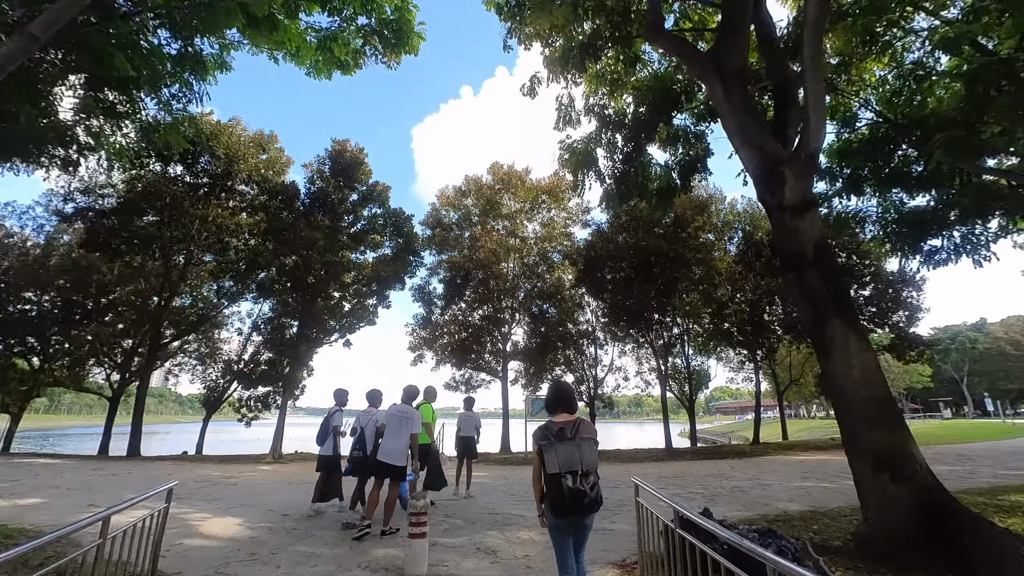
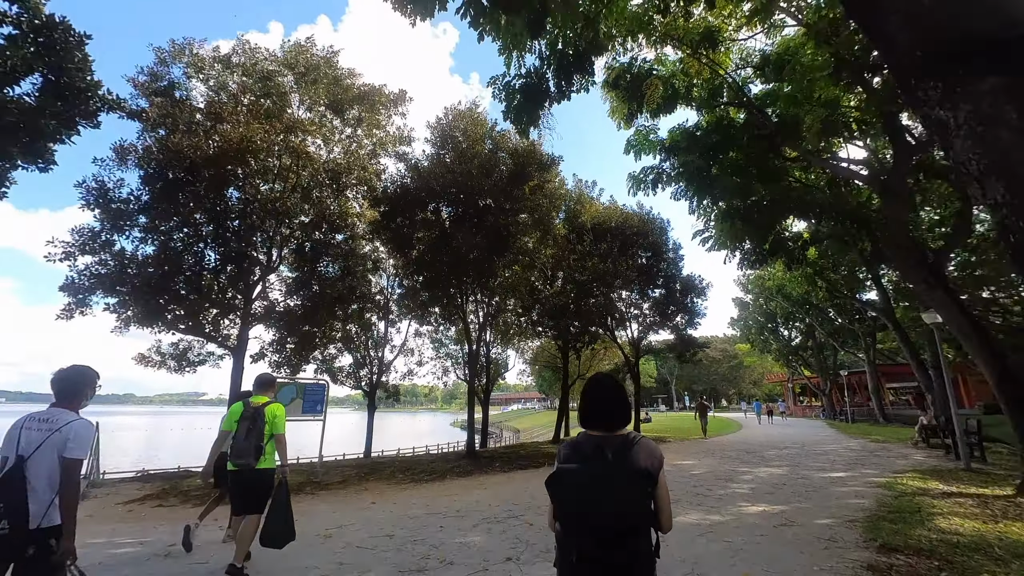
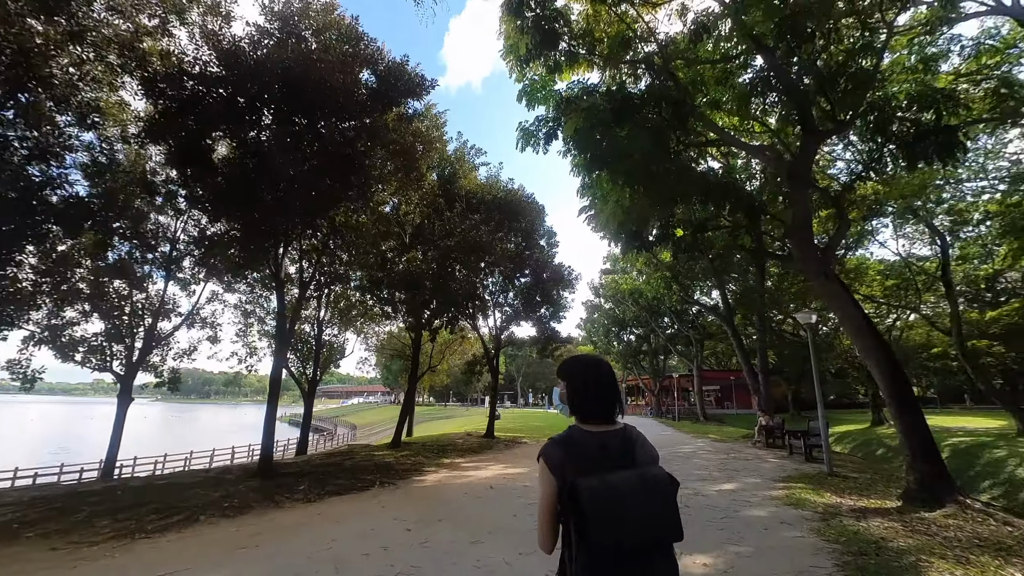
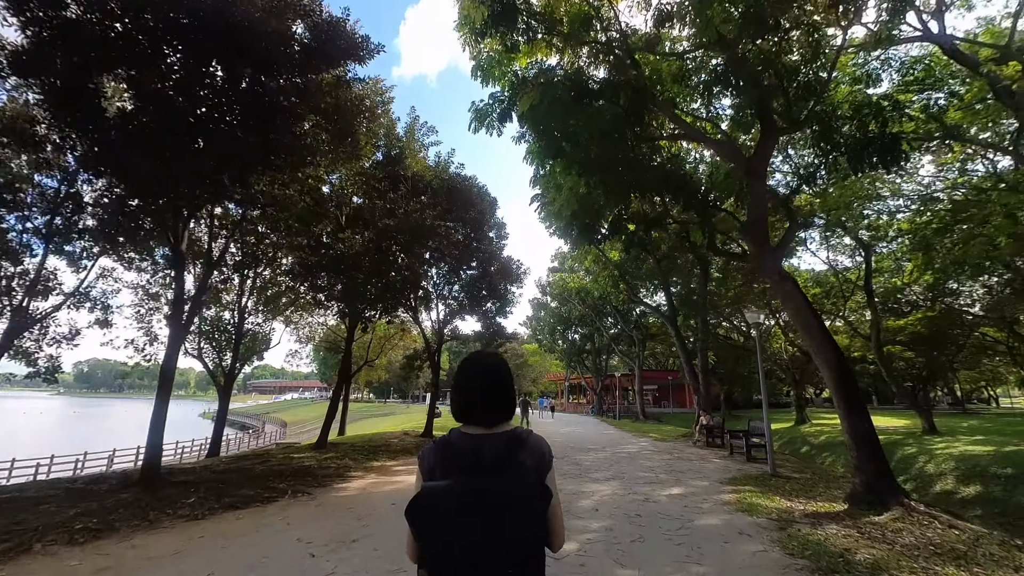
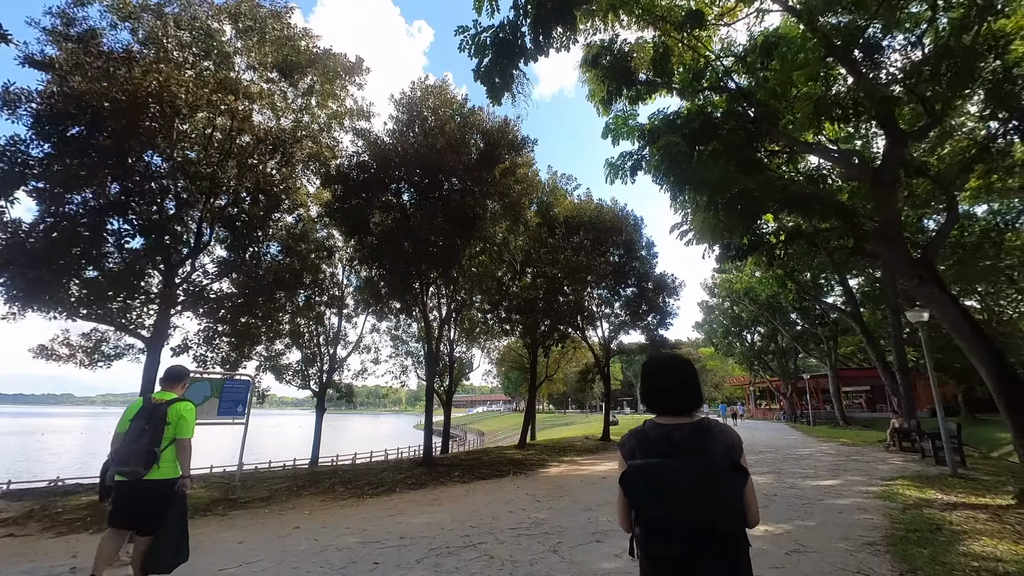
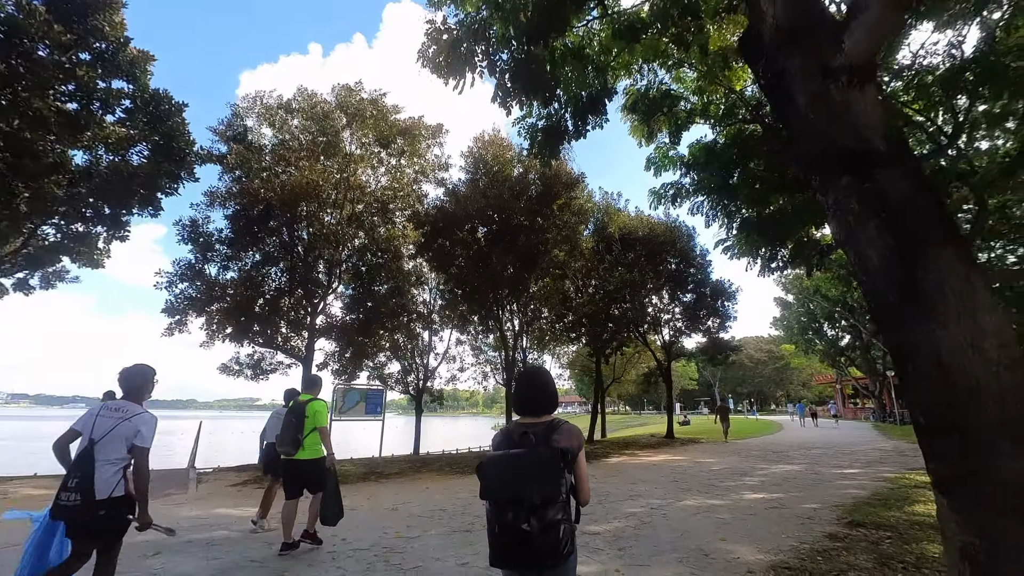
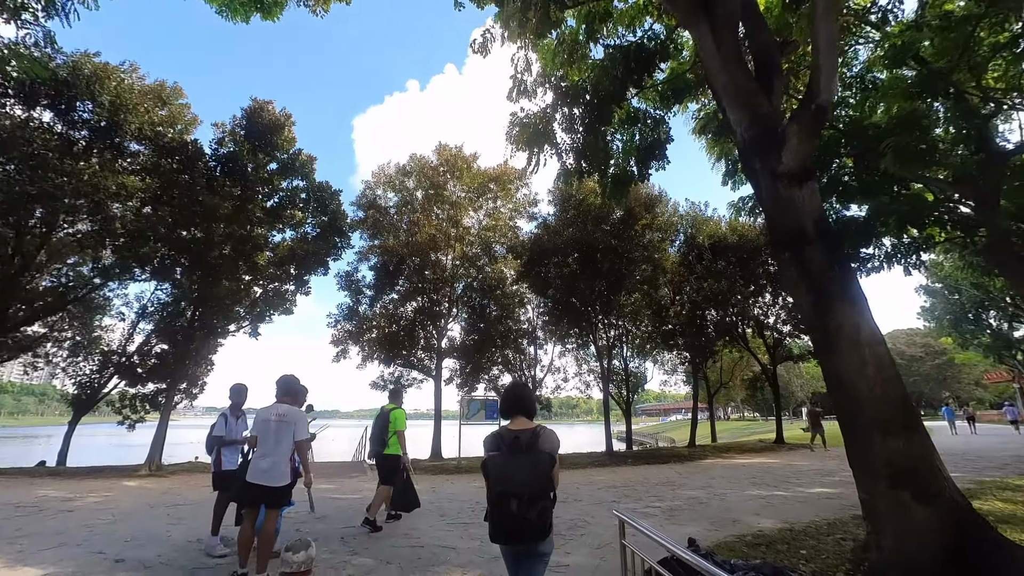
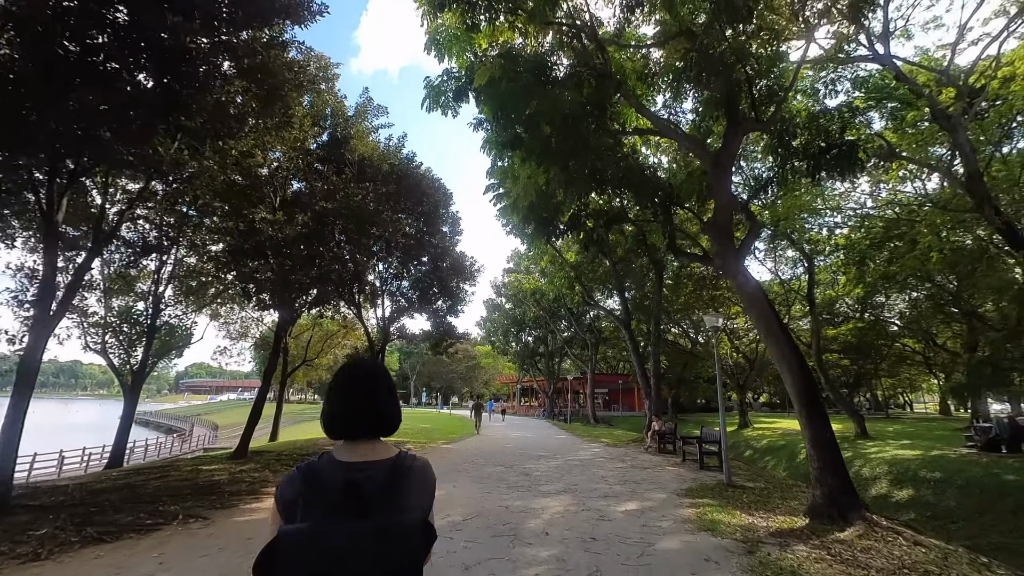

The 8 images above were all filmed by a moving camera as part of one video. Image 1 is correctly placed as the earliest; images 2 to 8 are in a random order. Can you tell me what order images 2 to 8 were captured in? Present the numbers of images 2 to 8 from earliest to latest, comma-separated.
7, 6, 2, 5, 3, 4, 8
